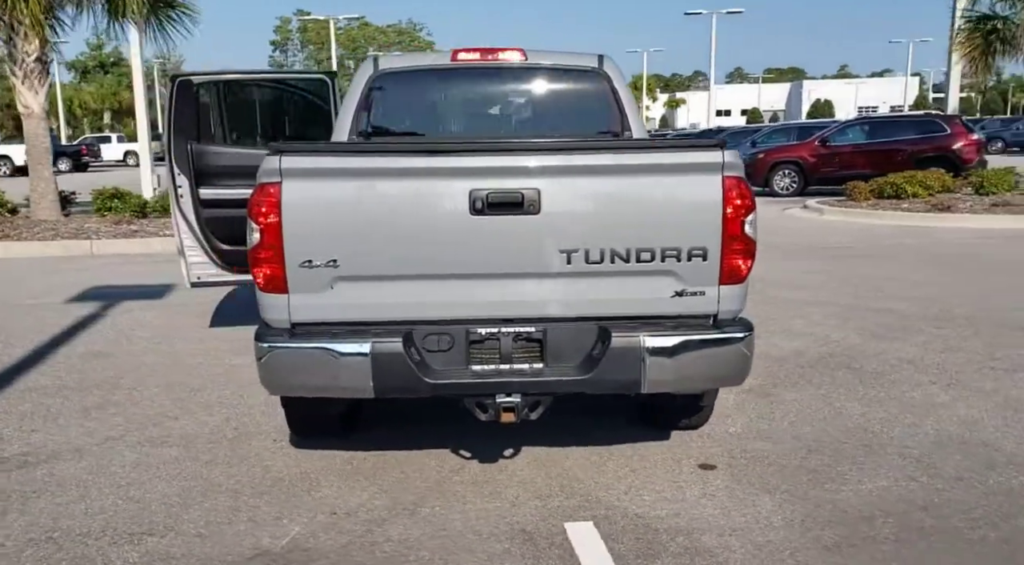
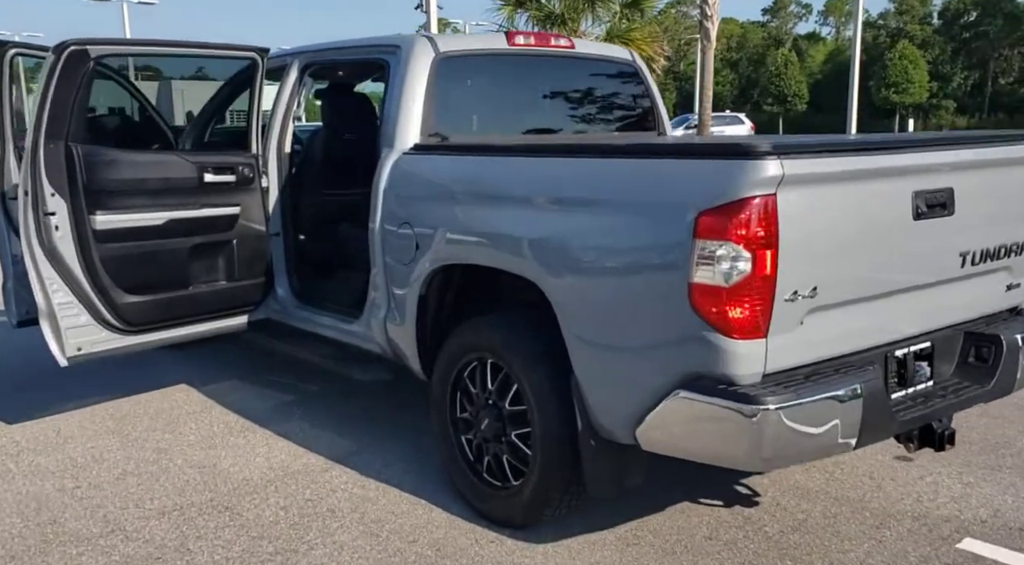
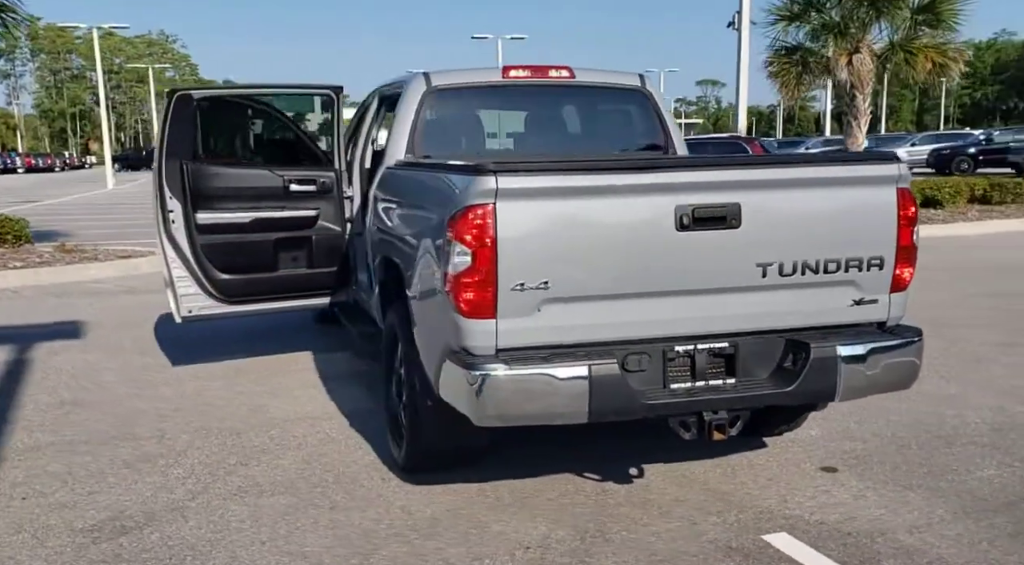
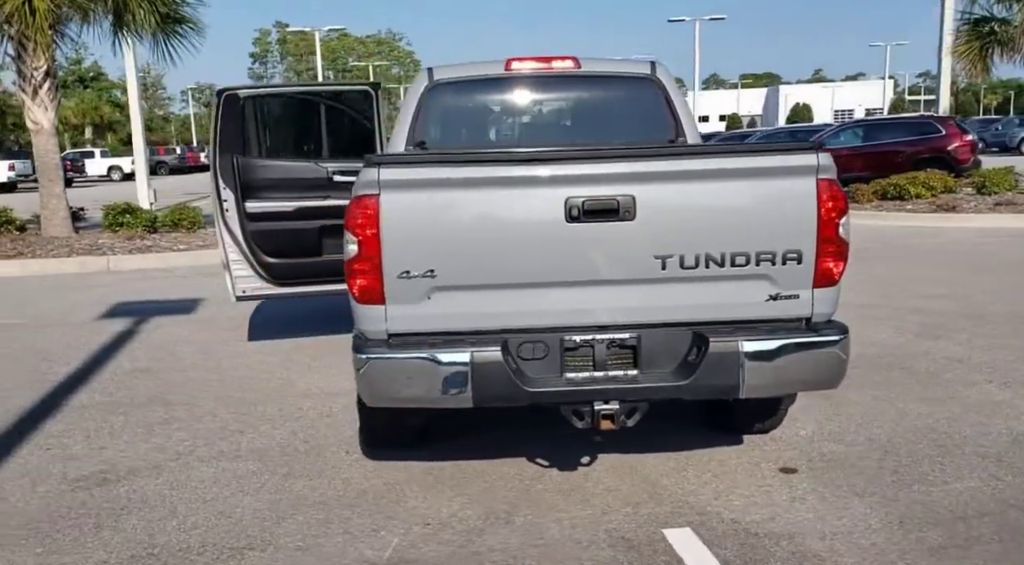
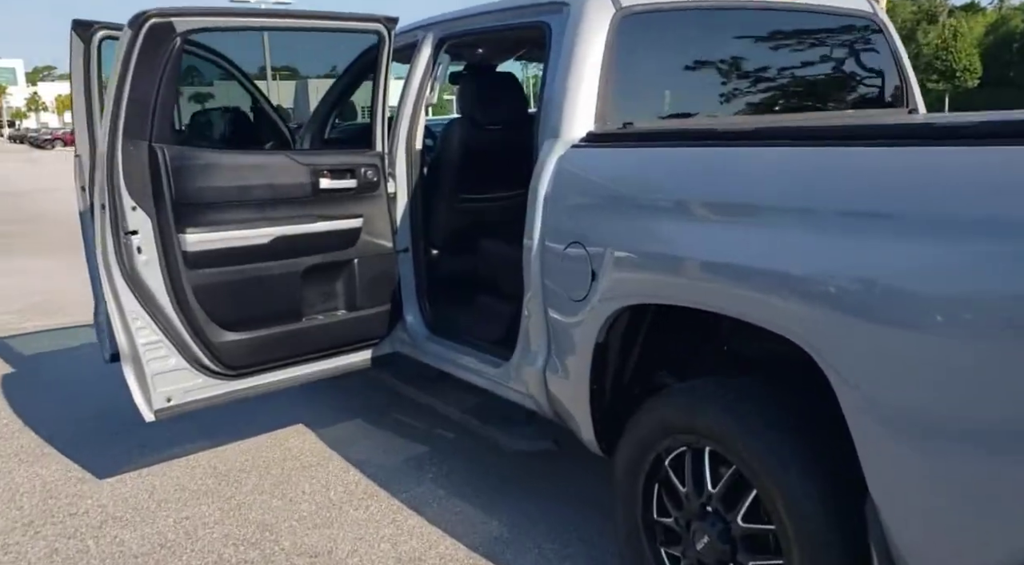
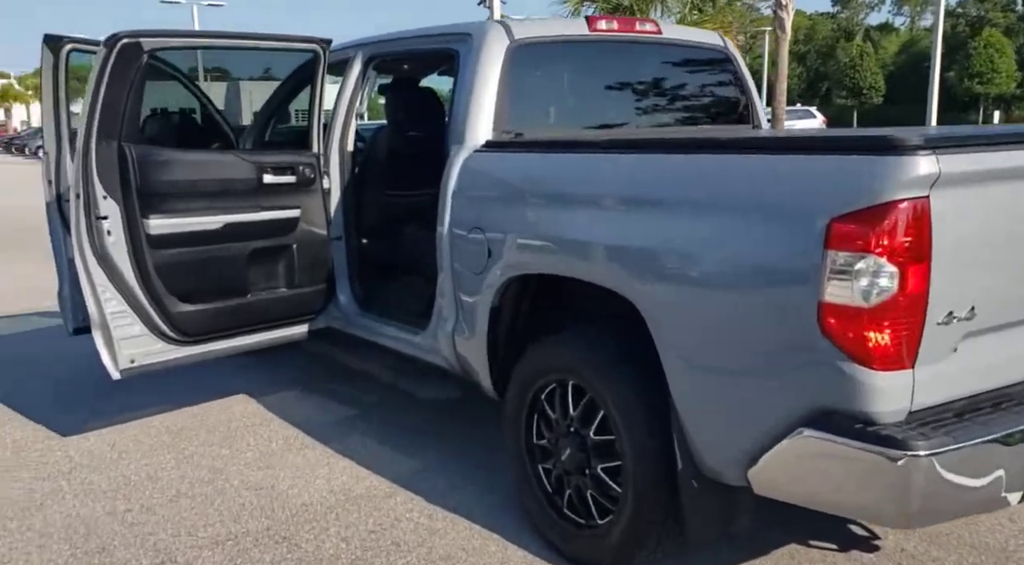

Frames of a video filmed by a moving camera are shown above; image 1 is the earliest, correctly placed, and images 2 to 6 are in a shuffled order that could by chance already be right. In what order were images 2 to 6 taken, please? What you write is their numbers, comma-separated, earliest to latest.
4, 3, 2, 6, 5
